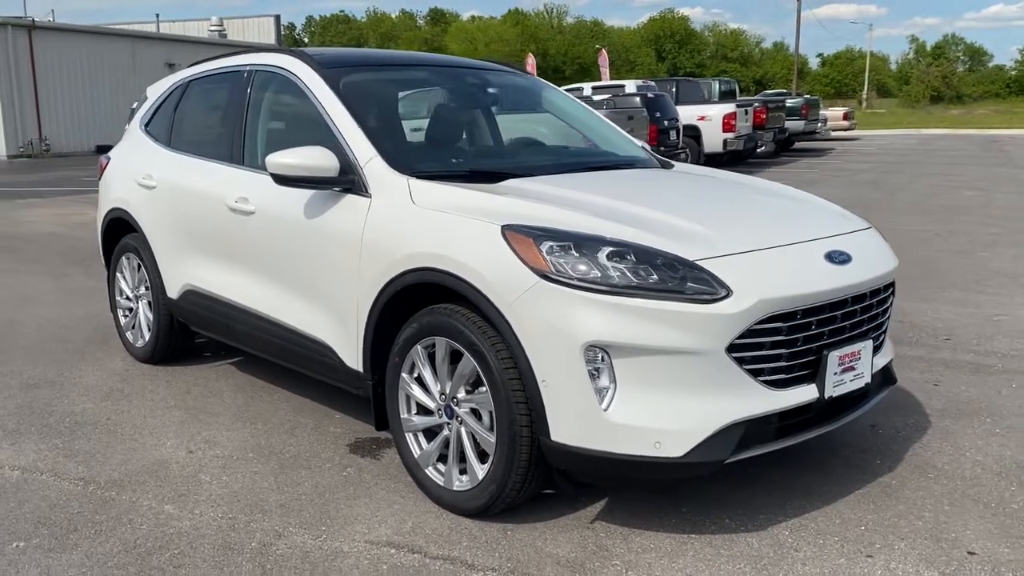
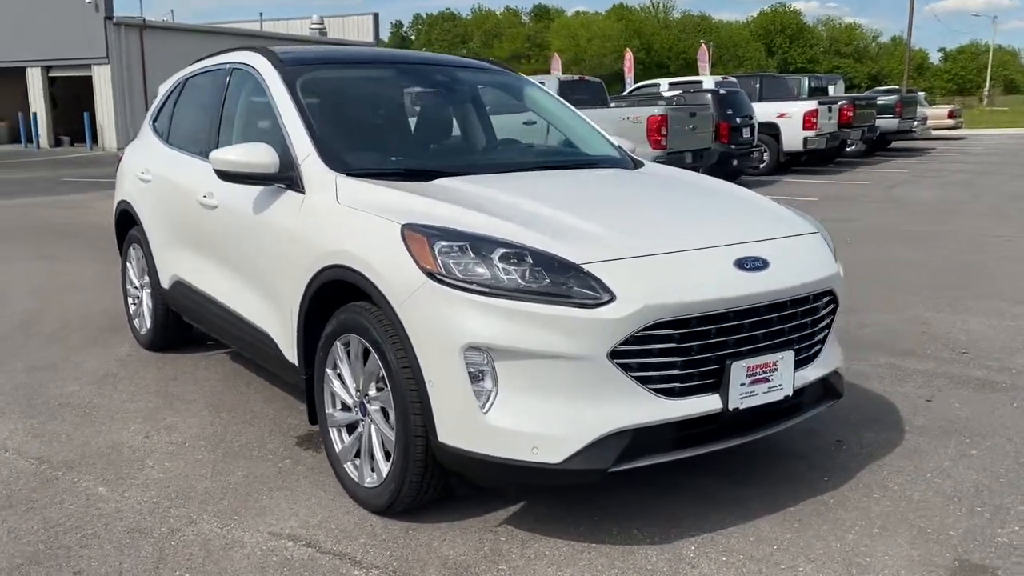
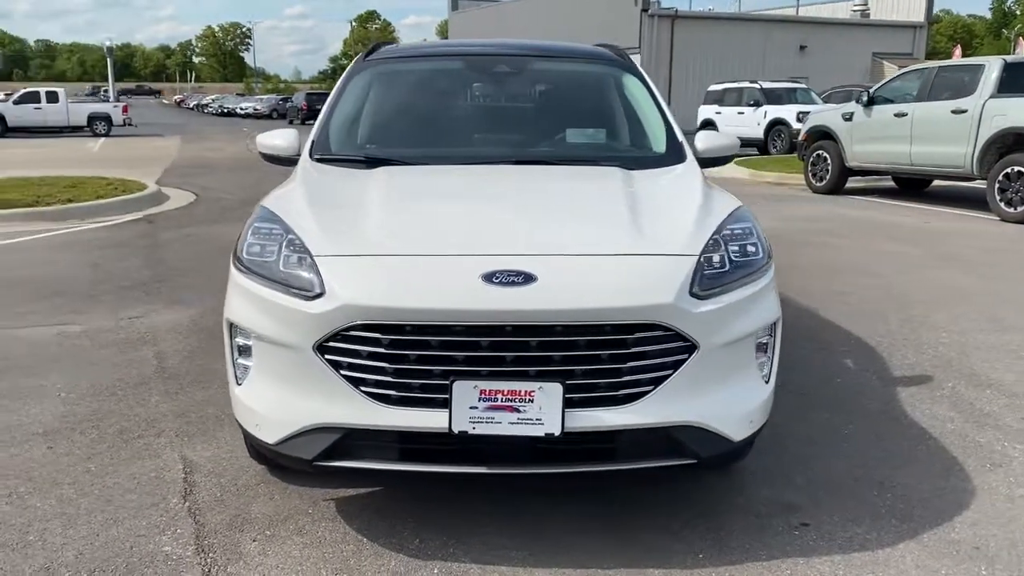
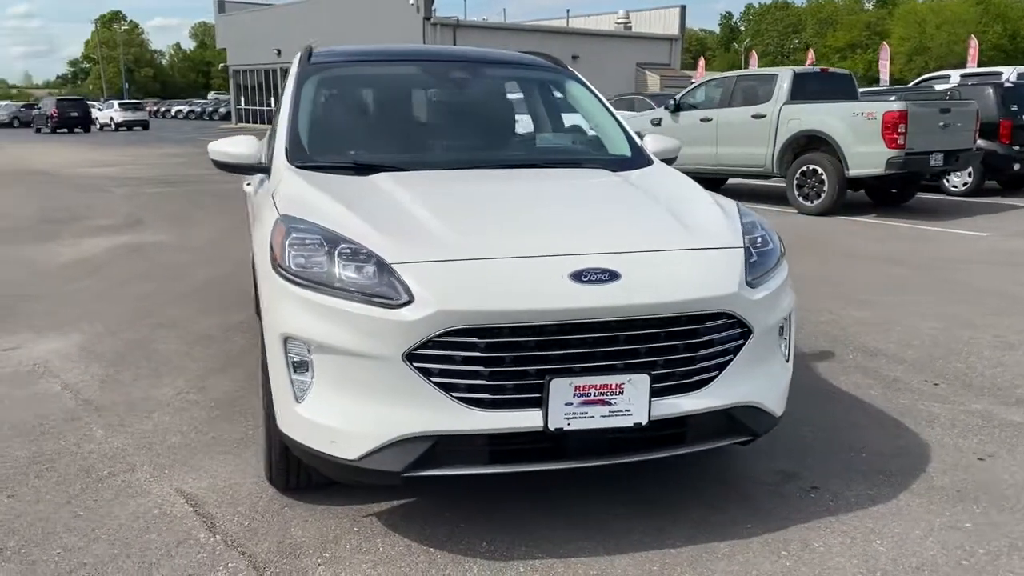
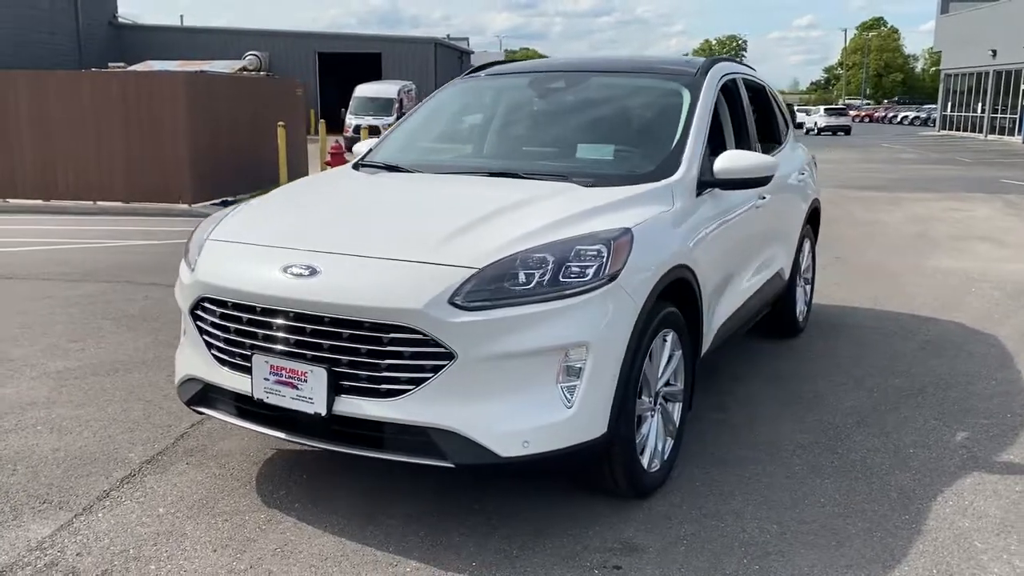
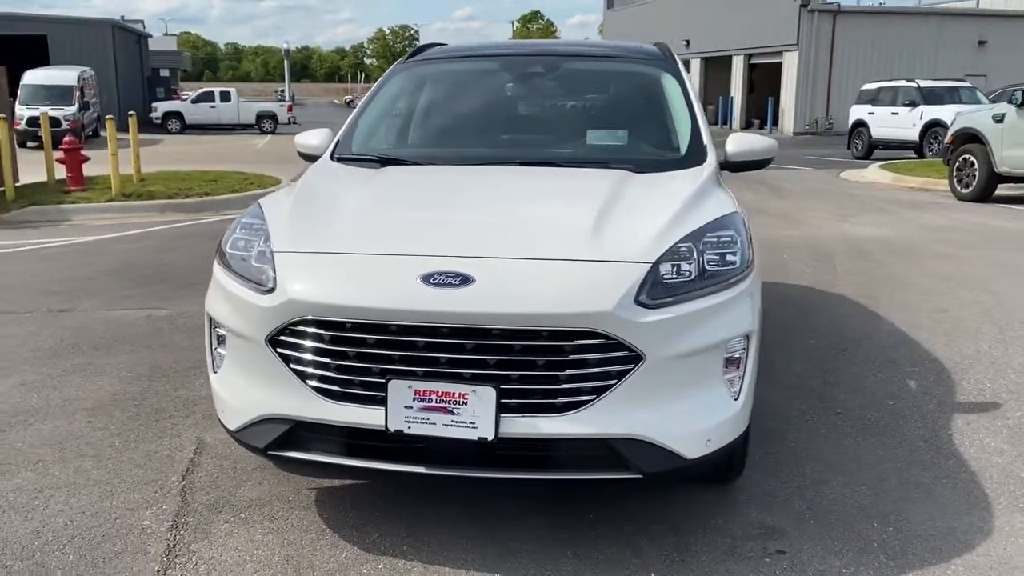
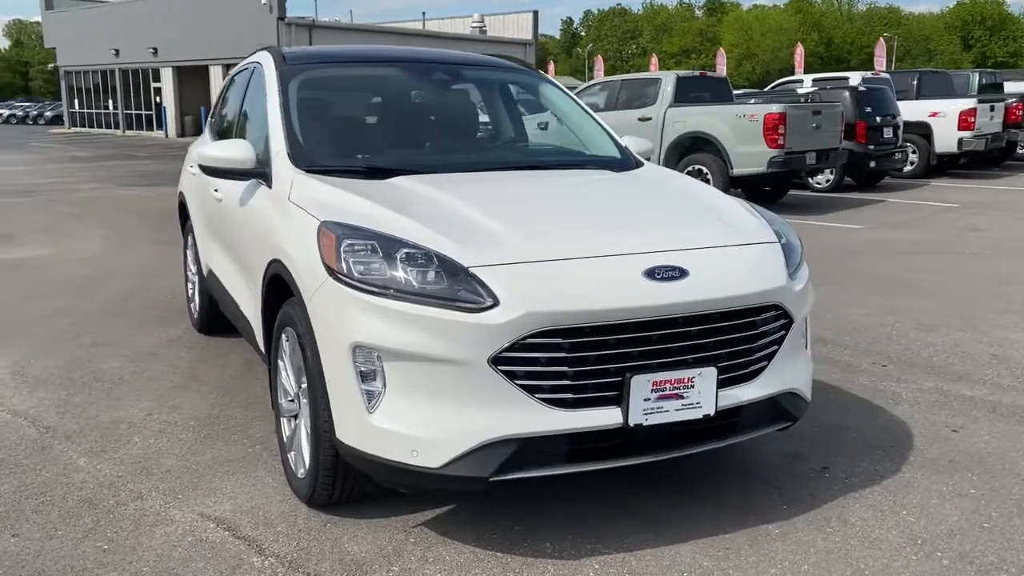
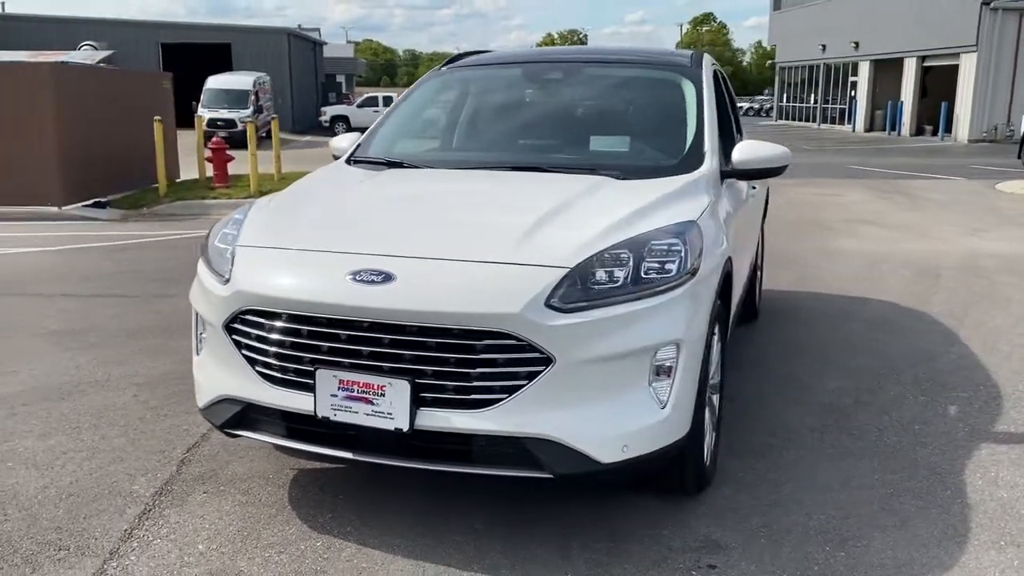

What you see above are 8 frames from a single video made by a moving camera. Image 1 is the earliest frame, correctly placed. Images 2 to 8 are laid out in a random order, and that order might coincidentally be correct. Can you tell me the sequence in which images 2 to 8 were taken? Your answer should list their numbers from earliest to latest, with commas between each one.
2, 7, 4, 3, 6, 8, 5
